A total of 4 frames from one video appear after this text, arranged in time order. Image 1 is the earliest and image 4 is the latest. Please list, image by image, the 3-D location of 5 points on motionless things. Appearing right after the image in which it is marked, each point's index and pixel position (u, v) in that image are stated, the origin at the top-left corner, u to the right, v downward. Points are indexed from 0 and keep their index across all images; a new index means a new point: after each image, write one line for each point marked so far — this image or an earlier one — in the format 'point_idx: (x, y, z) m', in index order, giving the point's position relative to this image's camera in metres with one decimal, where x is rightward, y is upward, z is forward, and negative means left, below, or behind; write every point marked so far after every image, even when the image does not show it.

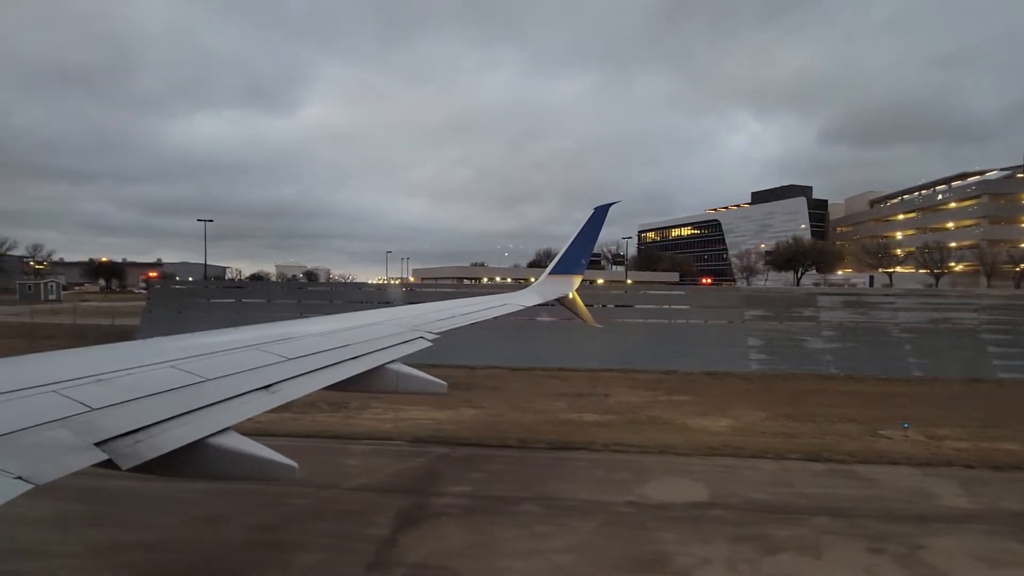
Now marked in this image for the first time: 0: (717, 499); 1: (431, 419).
0: (+2.4, -2.4, +6.1) m
1: (-1.5, -2.5, +10.2) m
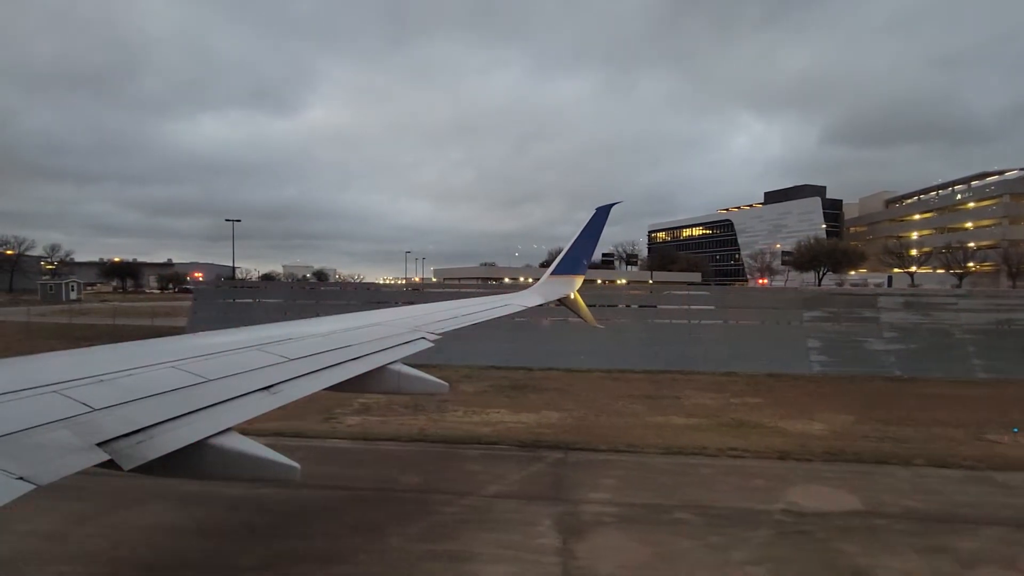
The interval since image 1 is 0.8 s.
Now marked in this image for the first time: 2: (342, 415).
0: (+4.0, -2.4, +5.9) m
1: (+0.2, -2.5, +10.0) m
2: (-3.3, -2.4, +10.4) m
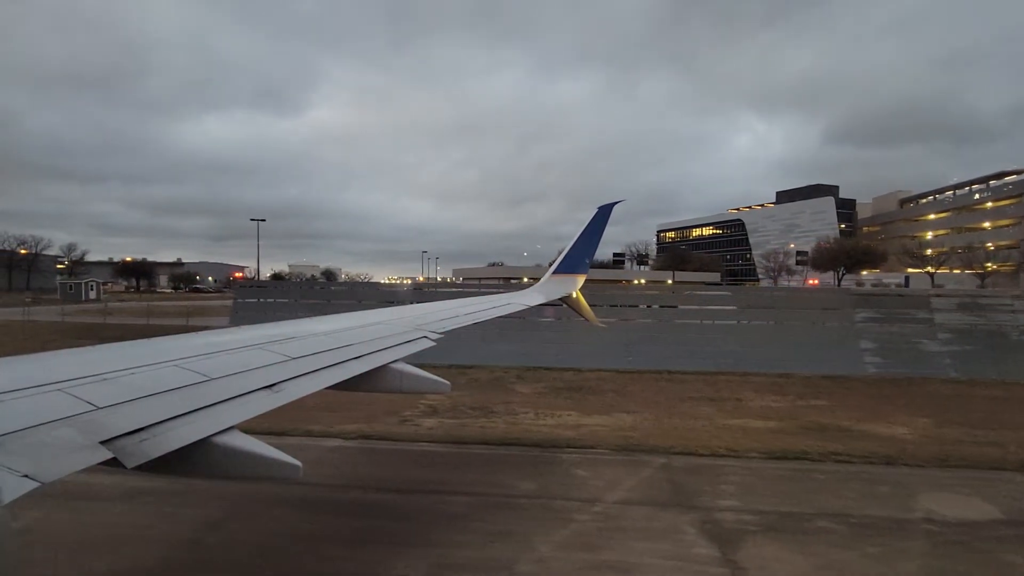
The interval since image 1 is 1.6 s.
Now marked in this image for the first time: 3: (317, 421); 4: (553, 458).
0: (+5.4, -2.4, +5.7) m
1: (+1.6, -2.5, +9.8) m
2: (-1.9, -2.5, +10.2) m
3: (-3.5, -2.4, +9.7) m
4: (+0.6, -2.3, +7.4) m
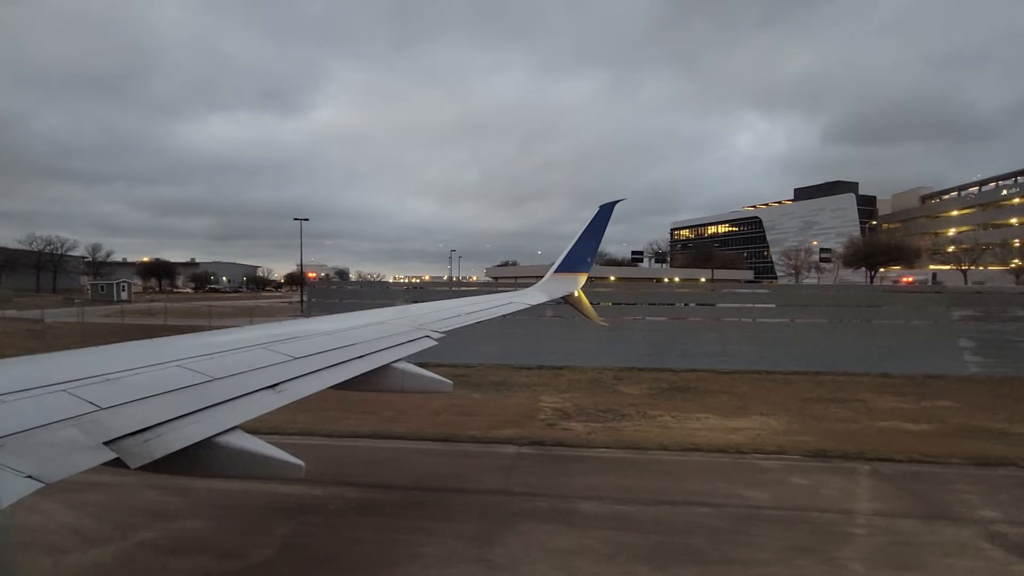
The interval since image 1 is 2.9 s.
0: (+7.9, -2.4, +5.4) m
1: (+4.2, -2.5, +9.5) m
2: (+0.7, -2.4, +9.9) m
3: (-0.9, -2.4, +9.4) m
4: (+3.2, -2.3, +7.1) m
